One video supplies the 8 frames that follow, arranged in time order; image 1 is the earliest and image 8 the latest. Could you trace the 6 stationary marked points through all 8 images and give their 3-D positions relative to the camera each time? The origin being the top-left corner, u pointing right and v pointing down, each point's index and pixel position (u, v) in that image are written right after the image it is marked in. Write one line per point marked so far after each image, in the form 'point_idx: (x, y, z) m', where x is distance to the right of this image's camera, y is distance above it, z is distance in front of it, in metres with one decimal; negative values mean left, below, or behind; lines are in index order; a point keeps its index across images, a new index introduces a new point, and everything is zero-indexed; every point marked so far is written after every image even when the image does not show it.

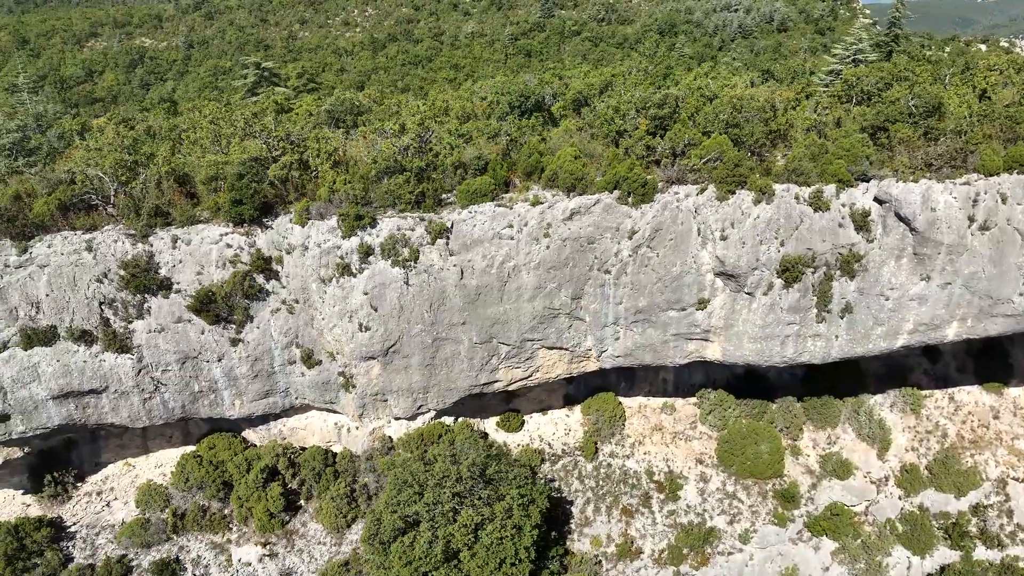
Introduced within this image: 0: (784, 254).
0: (+9.6, +1.2, +19.4) m
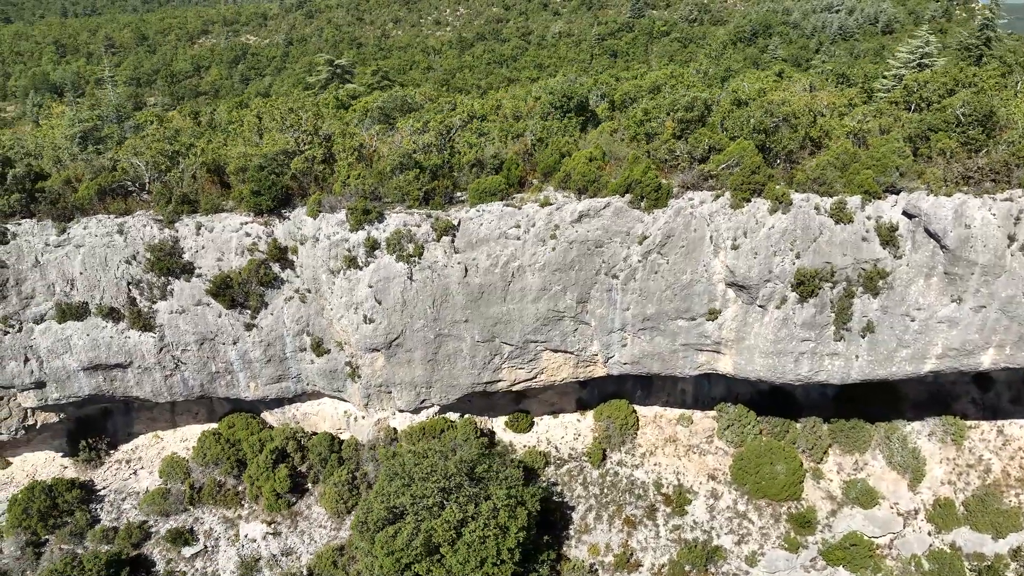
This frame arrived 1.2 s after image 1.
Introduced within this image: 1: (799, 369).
0: (+9.6, +0.7, +18.3) m
1: (+10.2, -2.9, +19.4) m
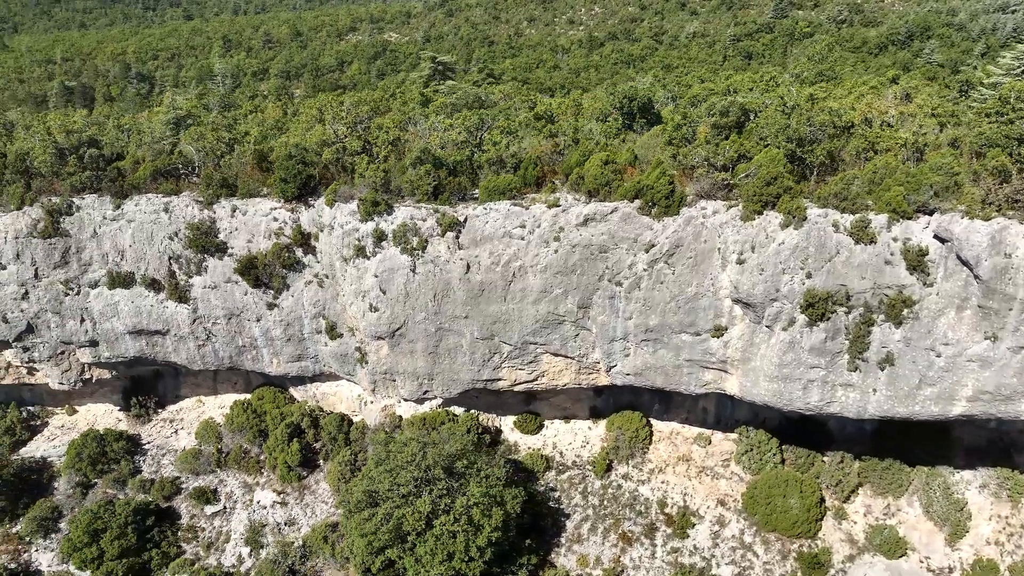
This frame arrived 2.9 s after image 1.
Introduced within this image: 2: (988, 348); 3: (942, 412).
0: (+9.2, 0.0, +16.9) m
1: (+9.7, -3.6, +17.9) m
2: (+13.2, -1.7, +15.3) m
3: (+12.9, -3.7, +16.4) m
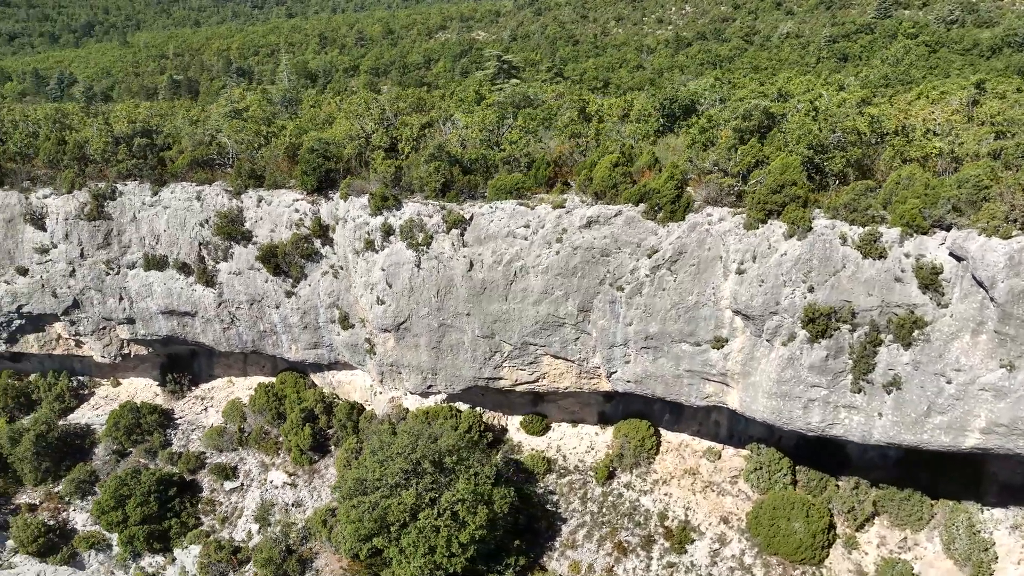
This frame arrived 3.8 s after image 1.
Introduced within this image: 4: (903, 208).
0: (+8.8, -0.4, +16.1) m
1: (+9.3, -4.1, +17.0) m
2: (+12.6, -2.3, +14.1) m
3: (+12.3, -4.3, +15.2) m
4: (+11.0, +2.3, +15.3) m
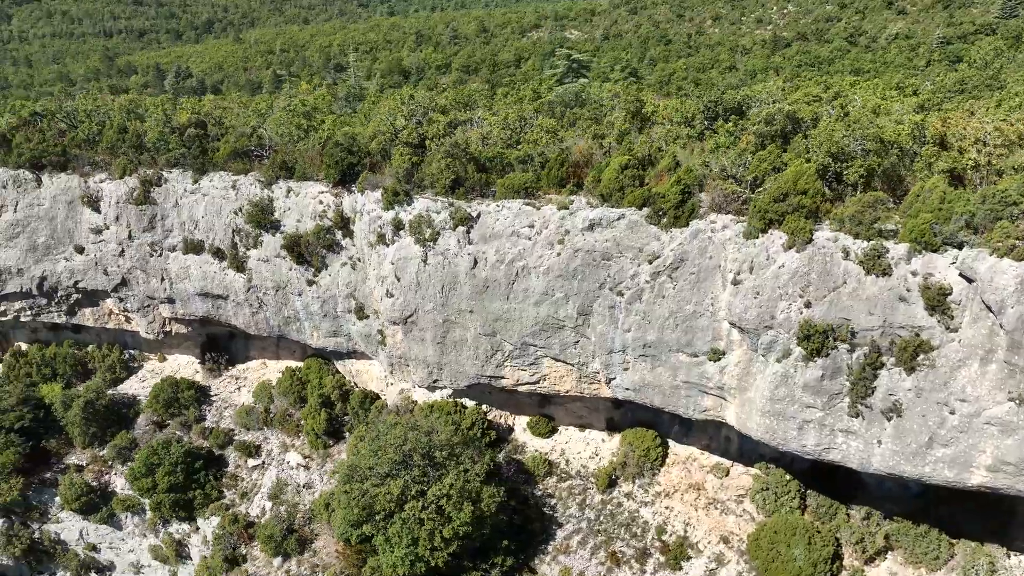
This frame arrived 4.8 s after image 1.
0: (+8.3, -0.8, +15.3) m
1: (+8.6, -4.5, +16.2) m
2: (+11.8, -2.9, +12.9) m
3: (+11.5, -4.9, +14.1) m
4: (+10.5, +1.7, +14.3) m
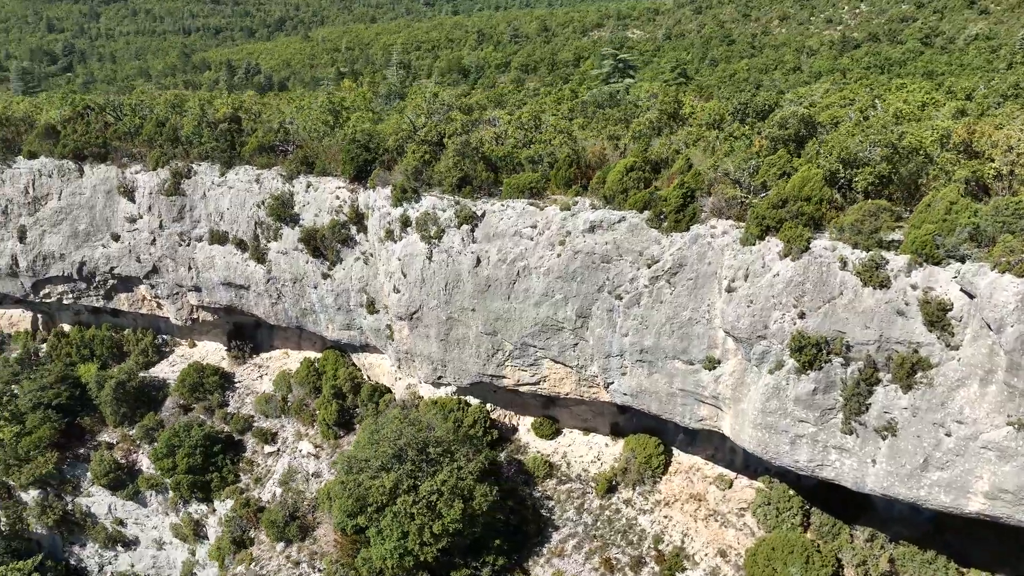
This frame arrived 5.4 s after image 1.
0: (+7.9, -1.1, +14.8) m
1: (+8.2, -4.8, +15.7) m
2: (+11.1, -3.3, +12.2) m
3: (+10.8, -5.3, +13.3) m
4: (+10.1, +1.4, +13.6) m
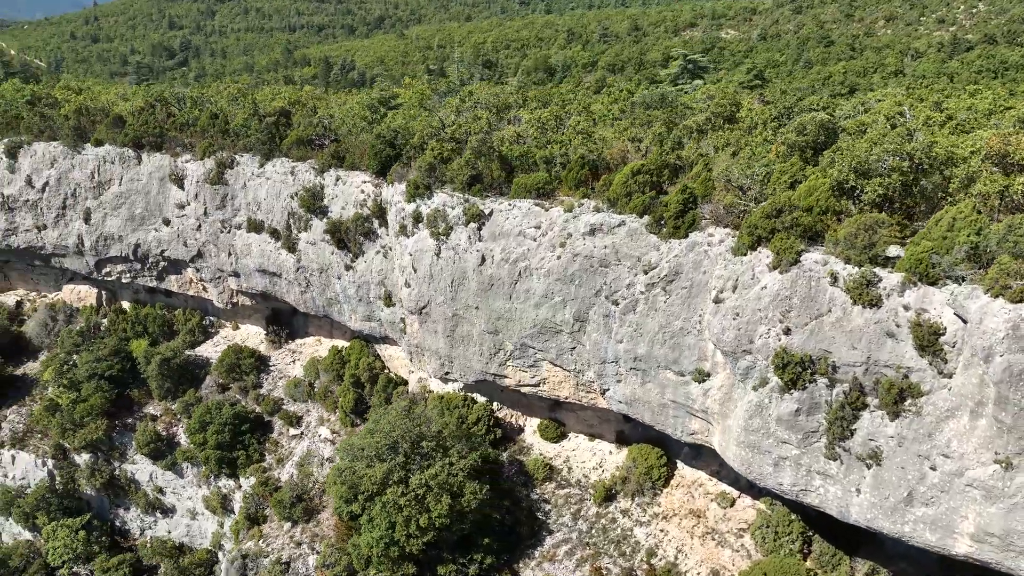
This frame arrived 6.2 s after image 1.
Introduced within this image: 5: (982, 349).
0: (+7.2, -1.5, +14.1) m
1: (+7.3, -5.2, +15.0) m
2: (+10.0, -3.9, +11.2) m
3: (+9.7, -5.8, +12.4) m
4: (+9.4, +0.9, +12.8) m
5: (+9.6, -1.2, +11.0) m
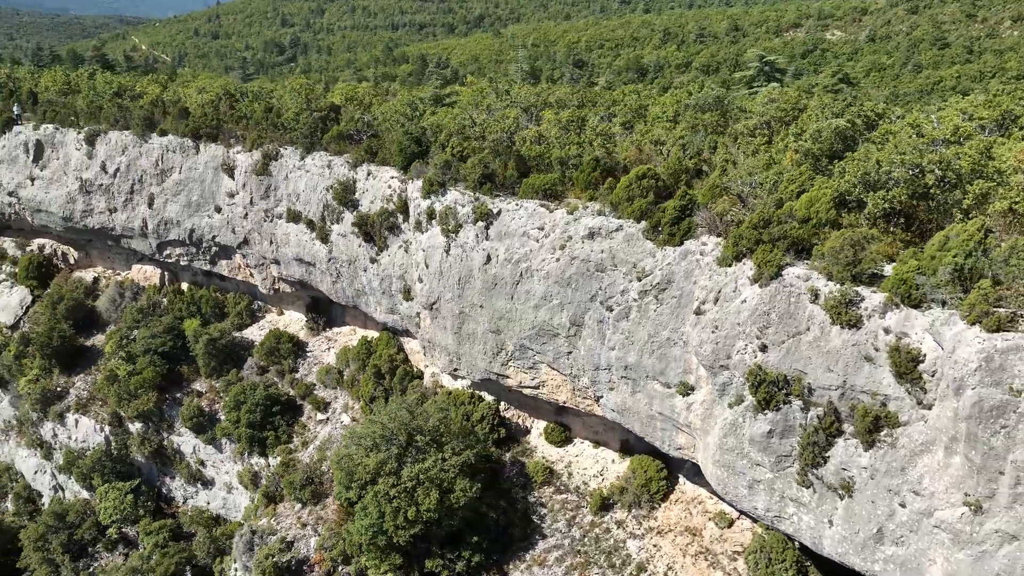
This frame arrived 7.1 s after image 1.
0: (+6.3, -1.9, +13.5) m
1: (+6.3, -5.6, +14.3) m
2: (+8.6, -4.4, +10.2) m
3: (+8.4, -6.3, +11.5) m
4: (+8.4, +0.4, +11.9) m
5: (+8.3, -1.7, +10.1) m
